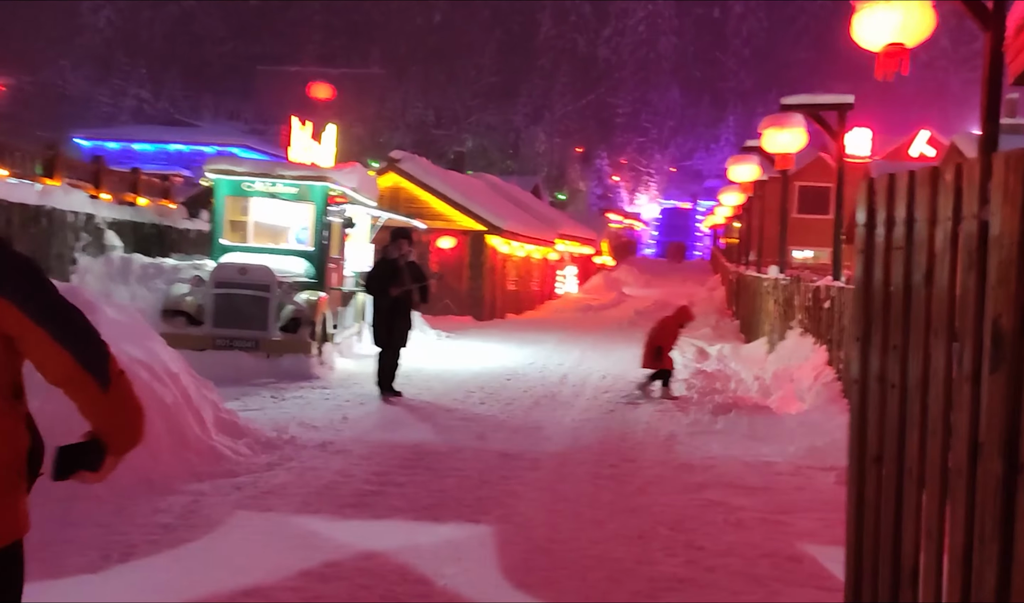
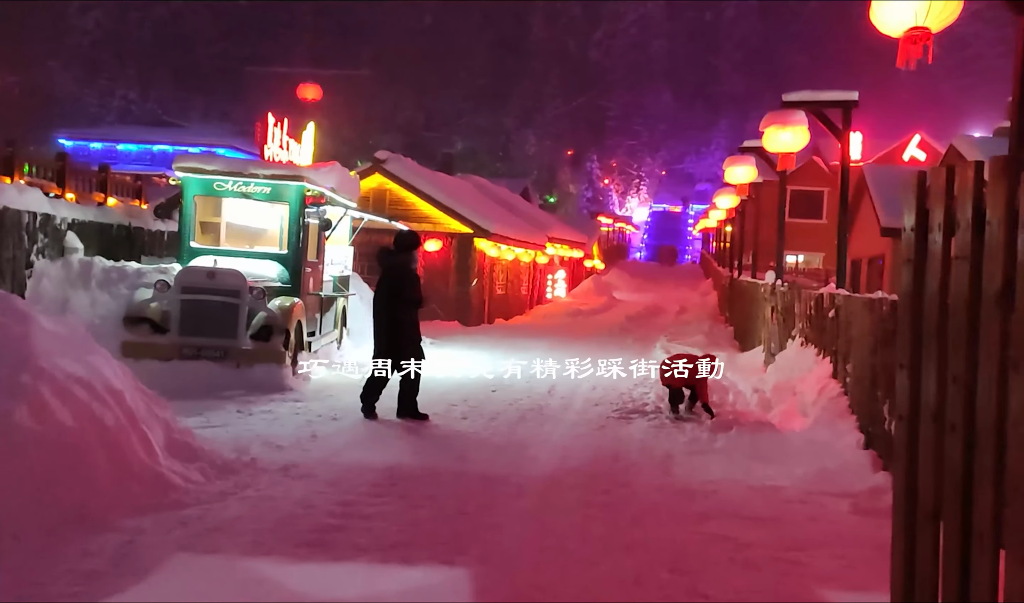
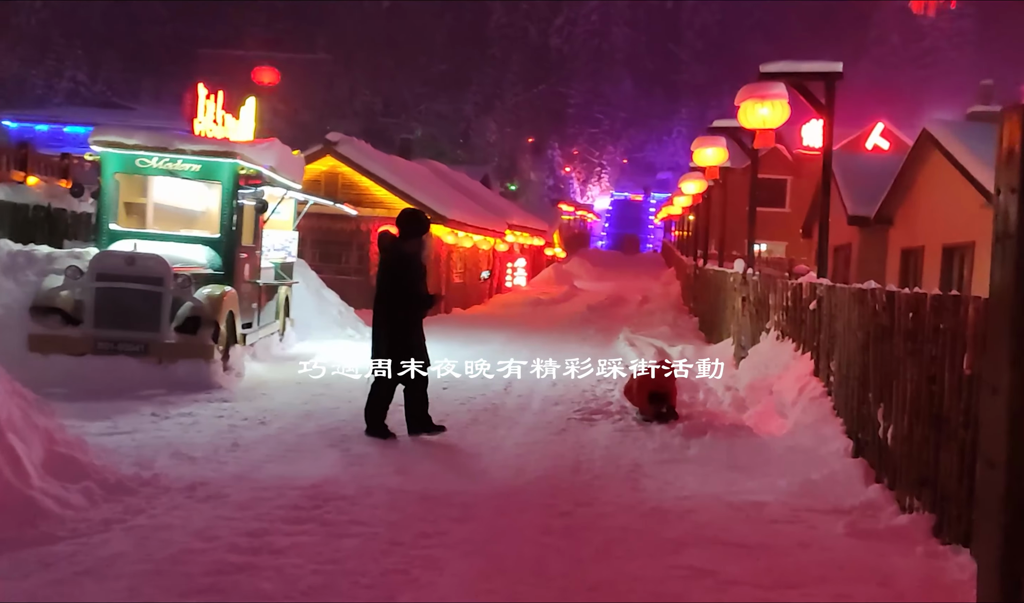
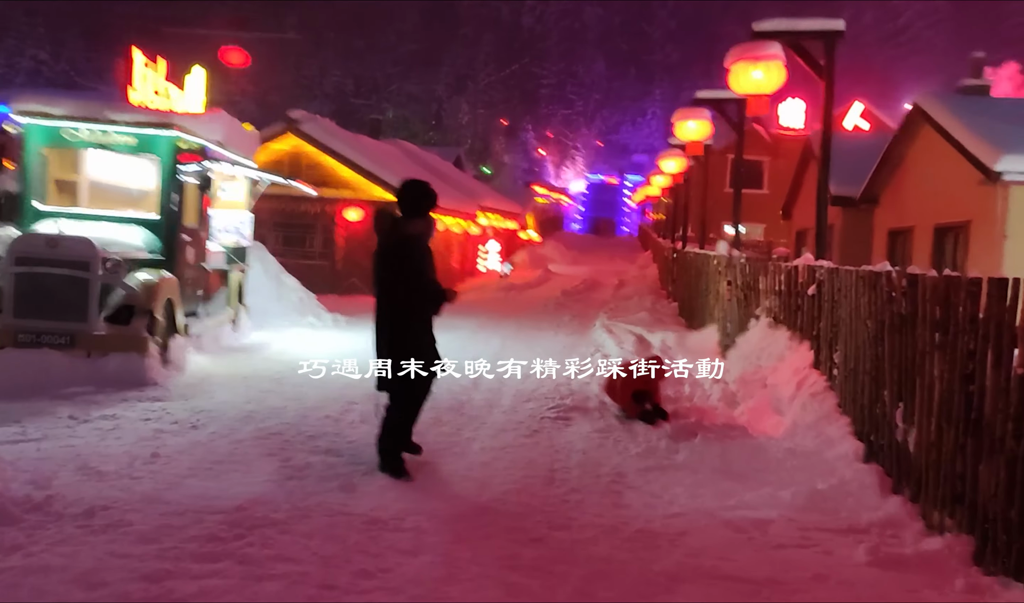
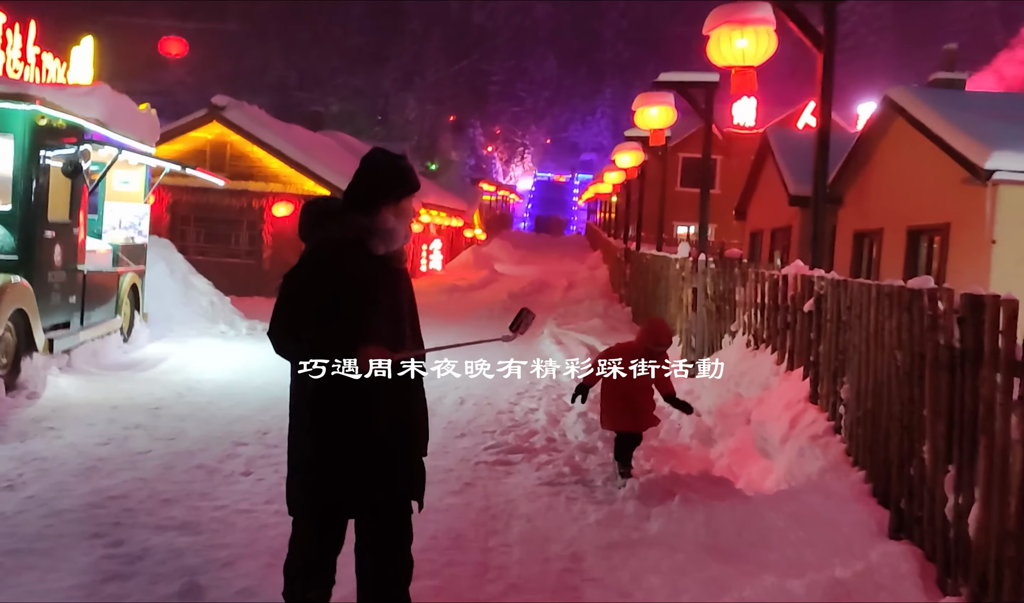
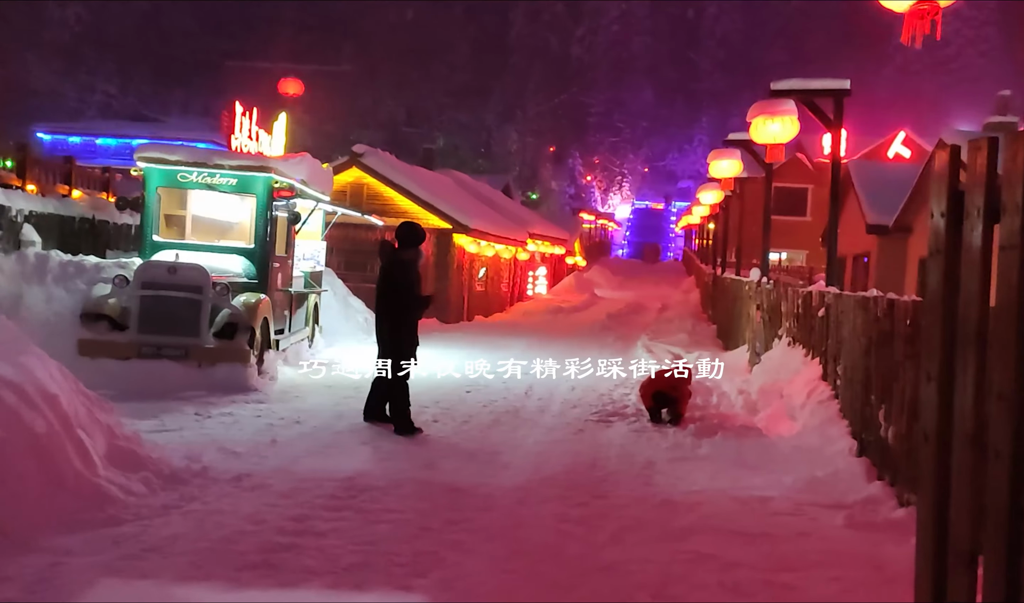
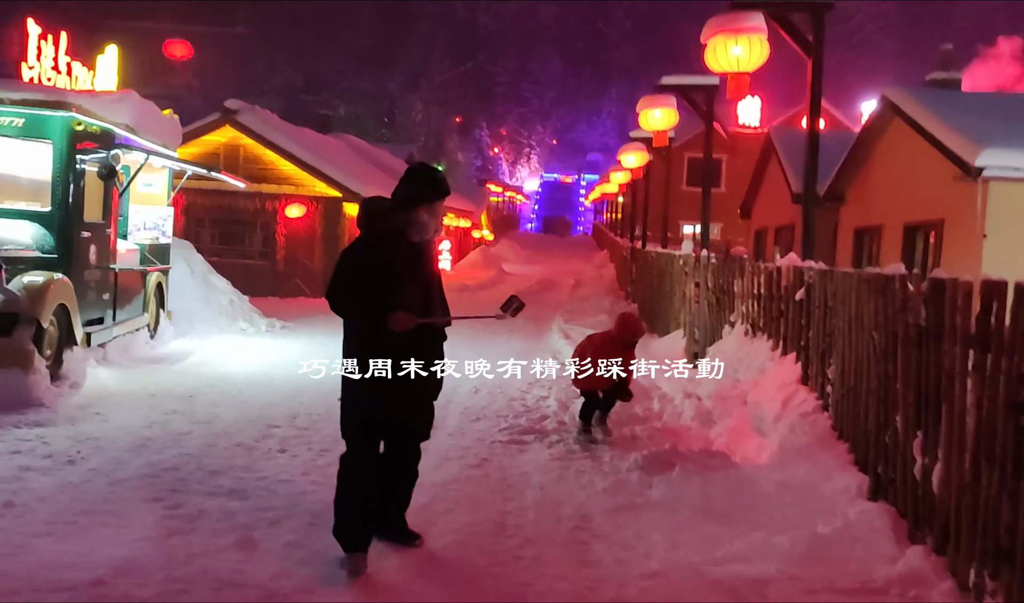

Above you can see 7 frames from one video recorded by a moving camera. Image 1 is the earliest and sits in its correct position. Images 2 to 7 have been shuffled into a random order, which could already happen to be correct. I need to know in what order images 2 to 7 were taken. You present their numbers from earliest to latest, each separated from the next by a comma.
2, 6, 3, 4, 7, 5
